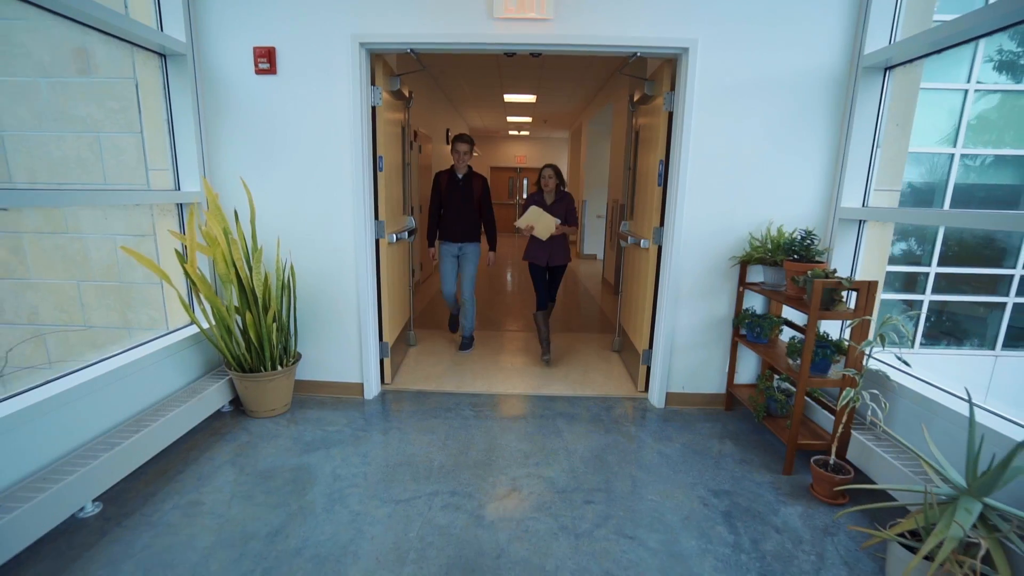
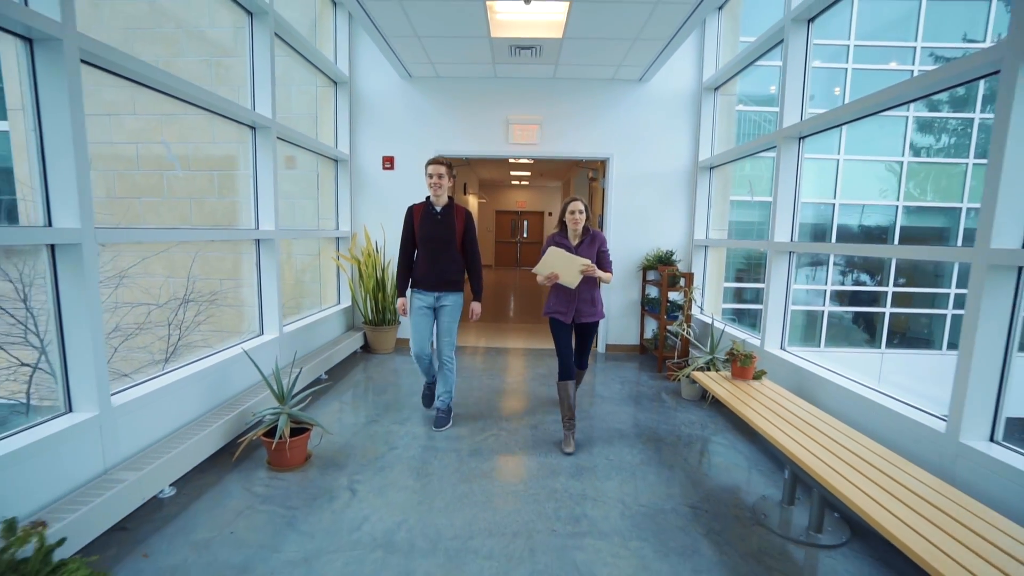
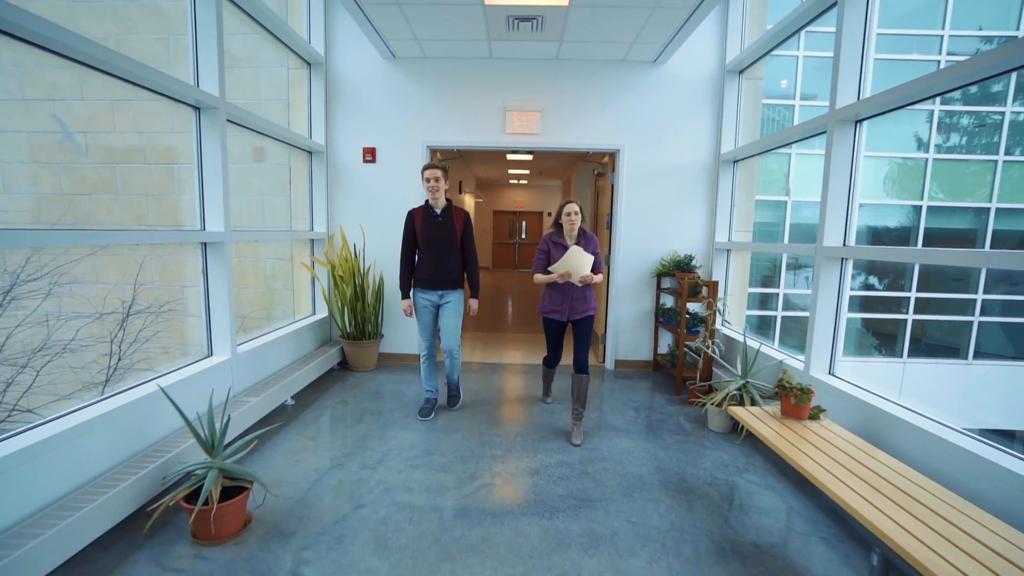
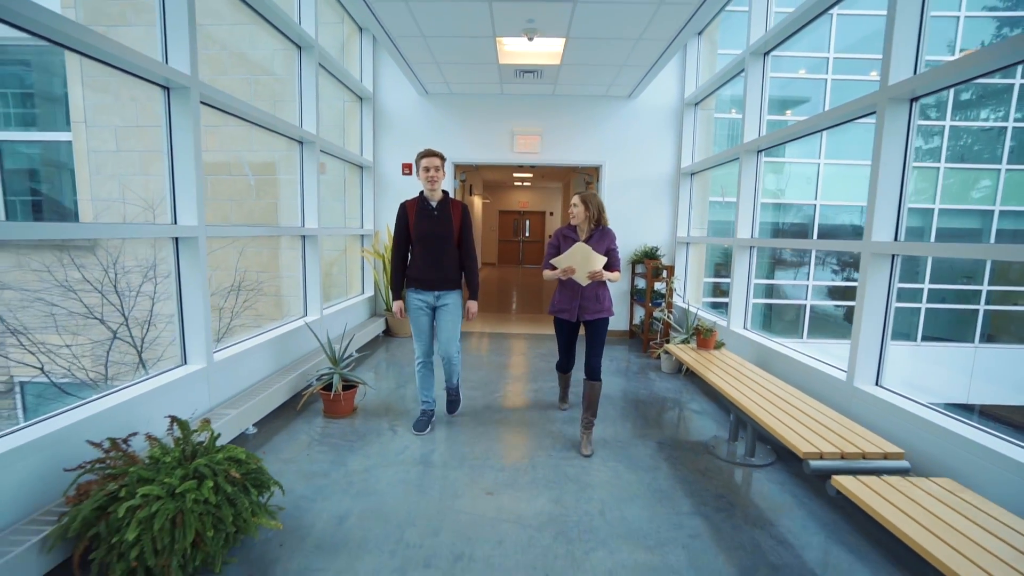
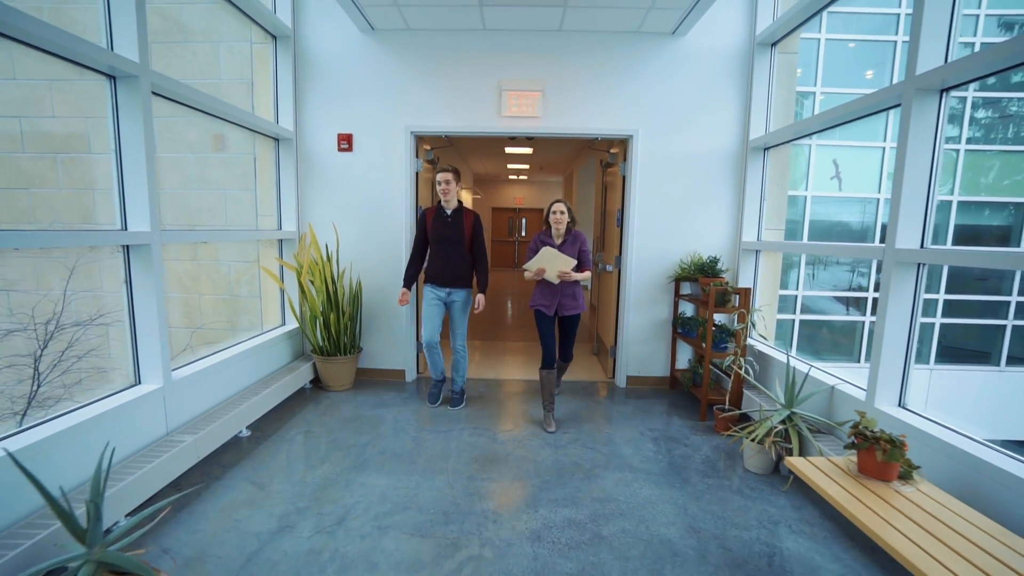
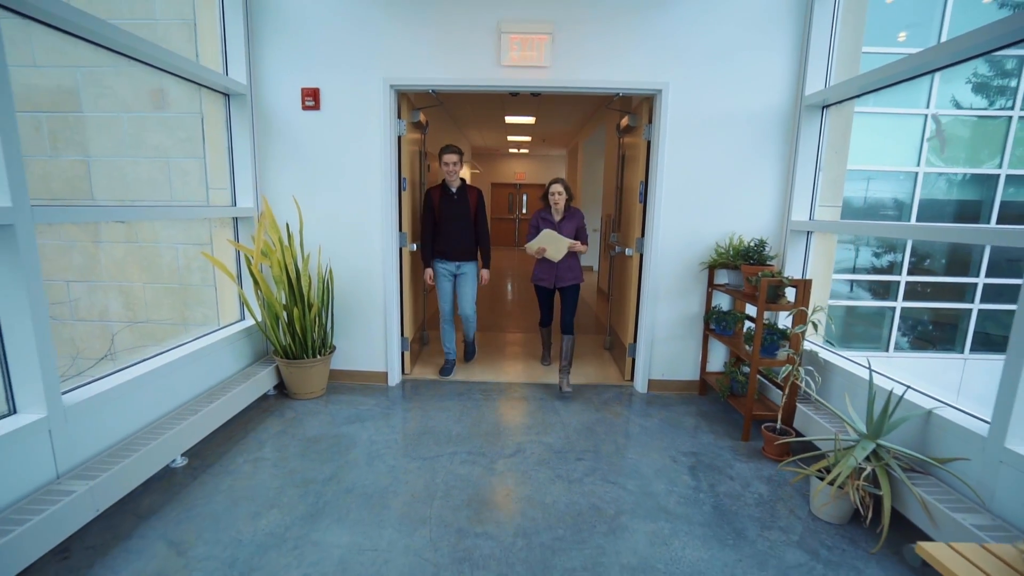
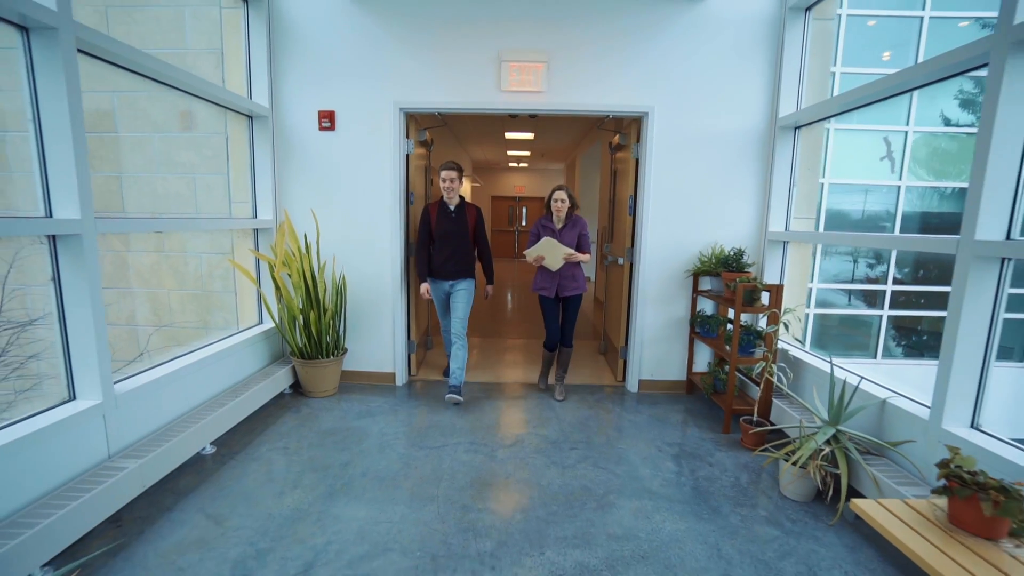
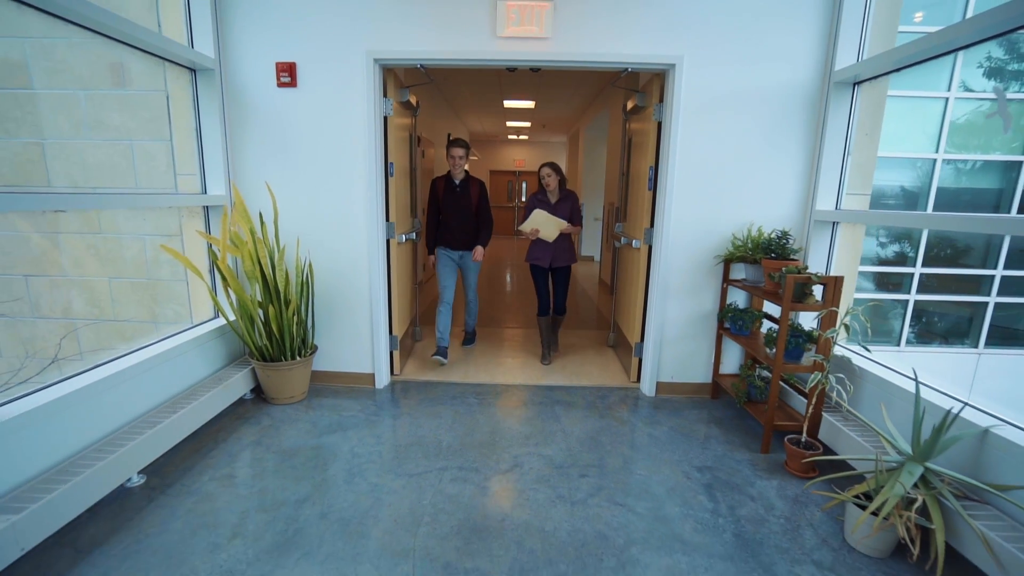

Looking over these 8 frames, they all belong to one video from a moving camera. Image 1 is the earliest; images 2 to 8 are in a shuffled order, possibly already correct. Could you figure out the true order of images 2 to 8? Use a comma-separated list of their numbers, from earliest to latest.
8, 6, 7, 5, 3, 2, 4
